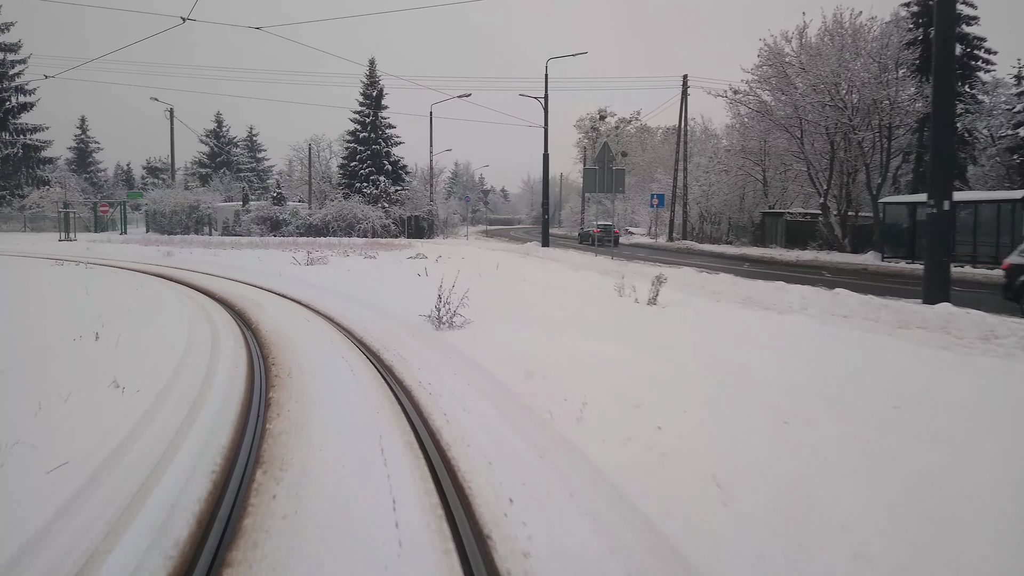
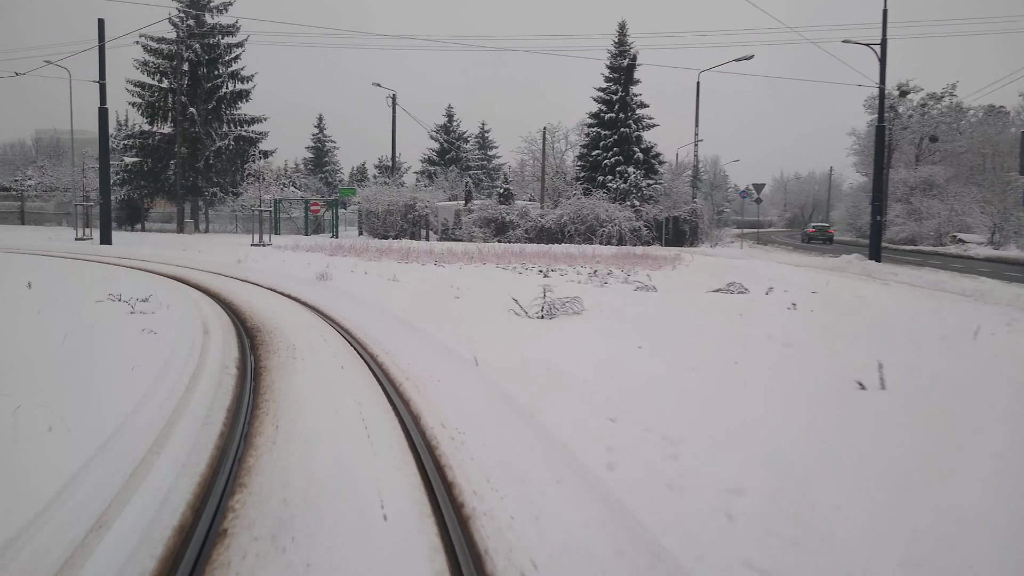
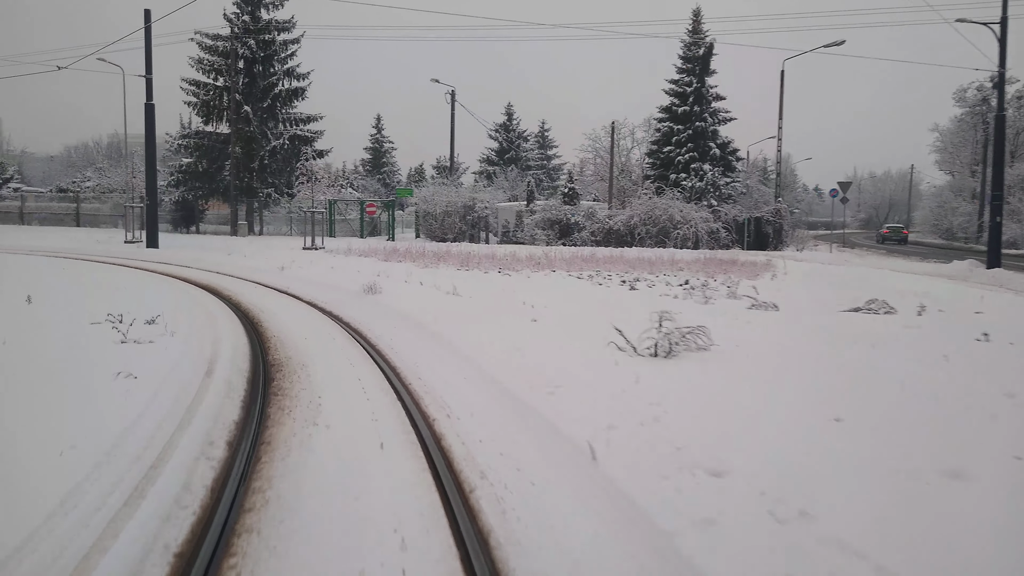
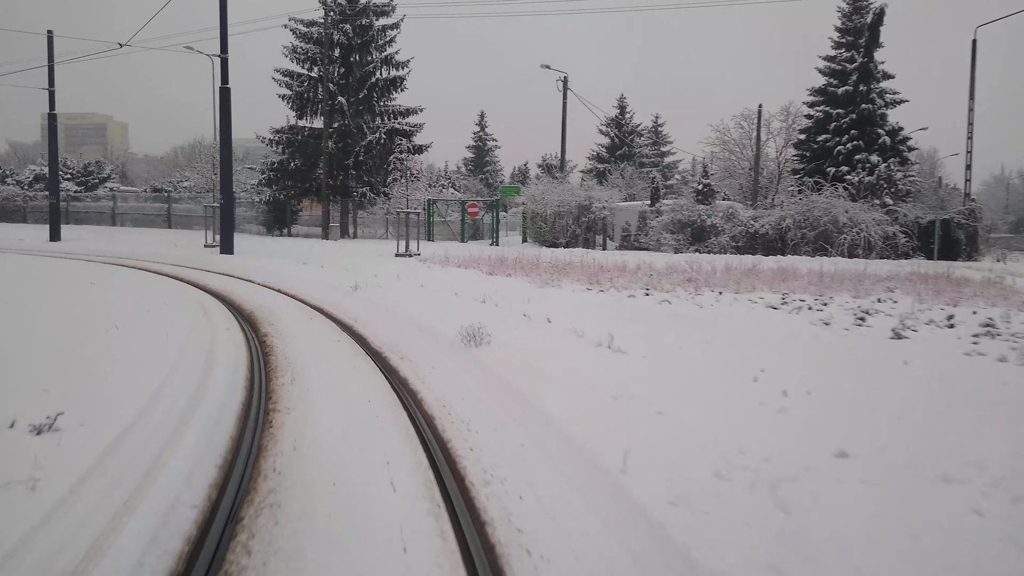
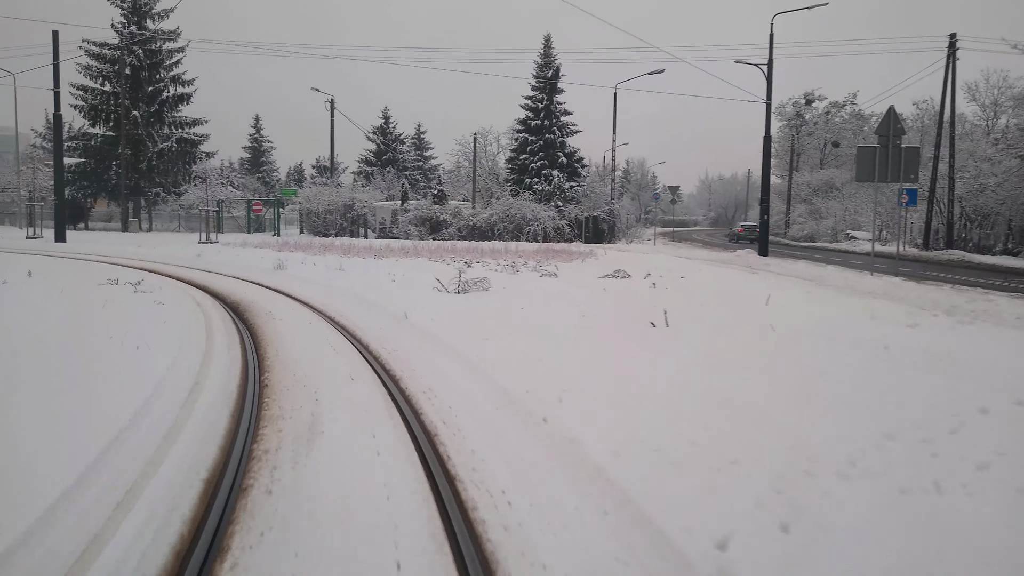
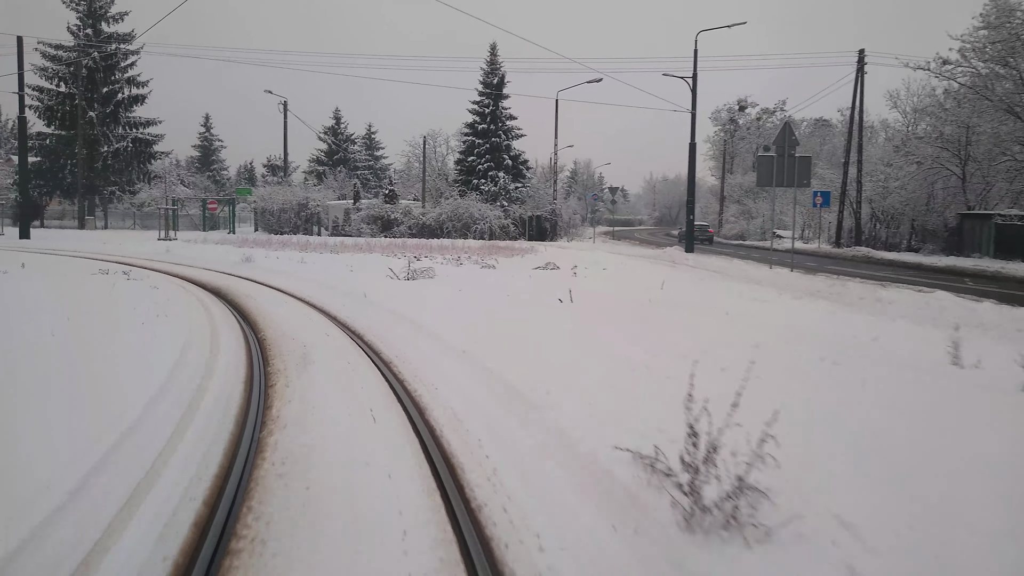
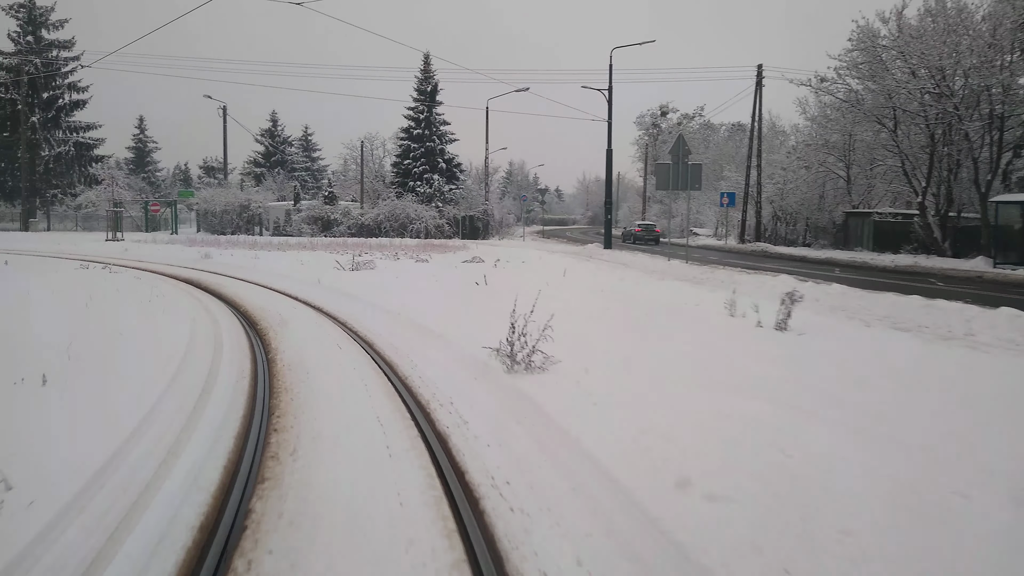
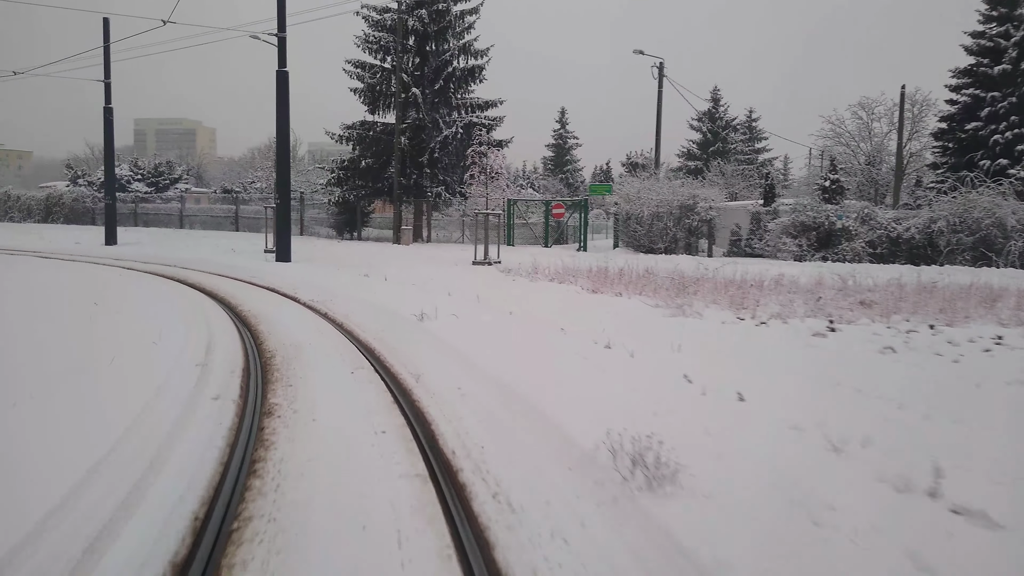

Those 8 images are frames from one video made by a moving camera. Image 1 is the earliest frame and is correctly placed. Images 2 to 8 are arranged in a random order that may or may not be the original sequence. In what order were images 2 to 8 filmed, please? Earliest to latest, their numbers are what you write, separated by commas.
7, 6, 5, 2, 3, 4, 8
